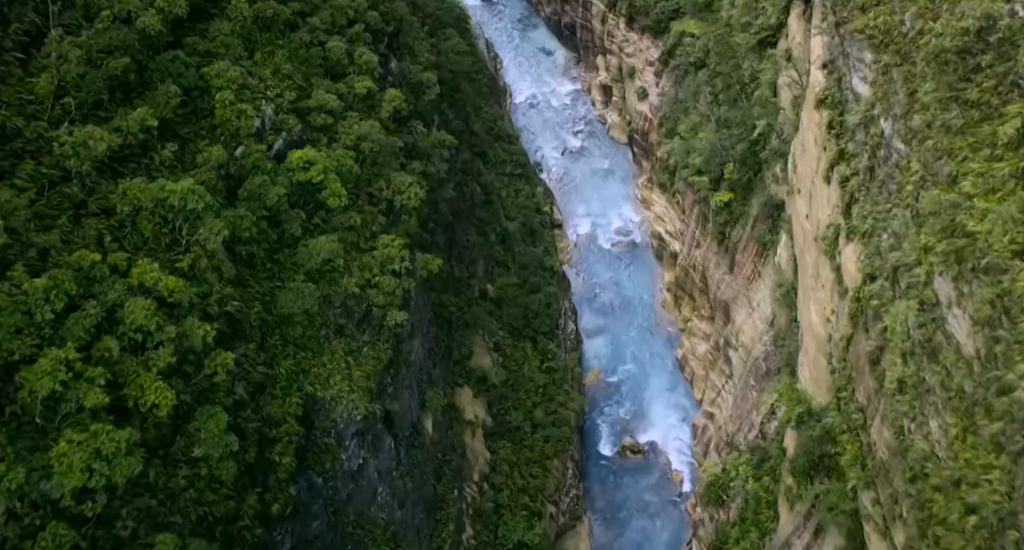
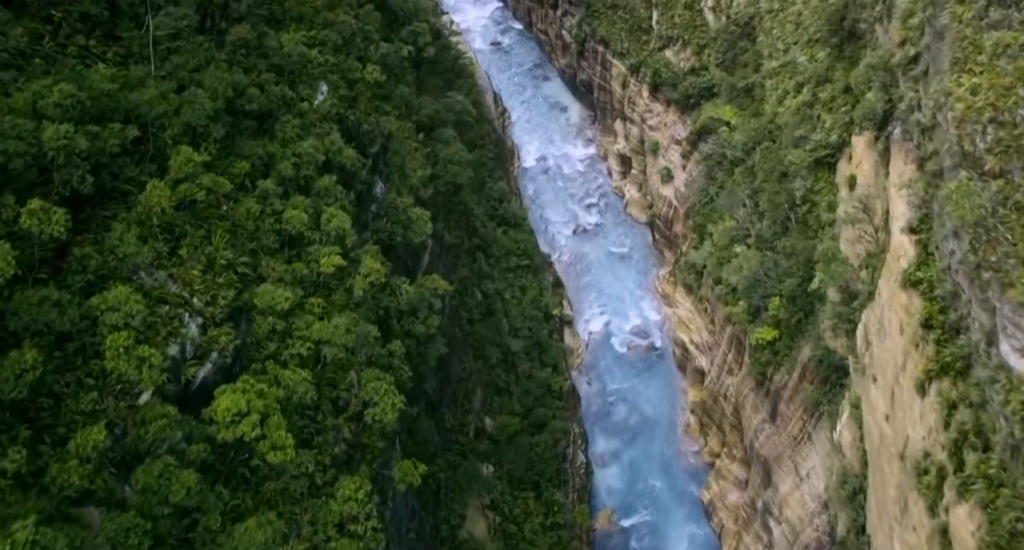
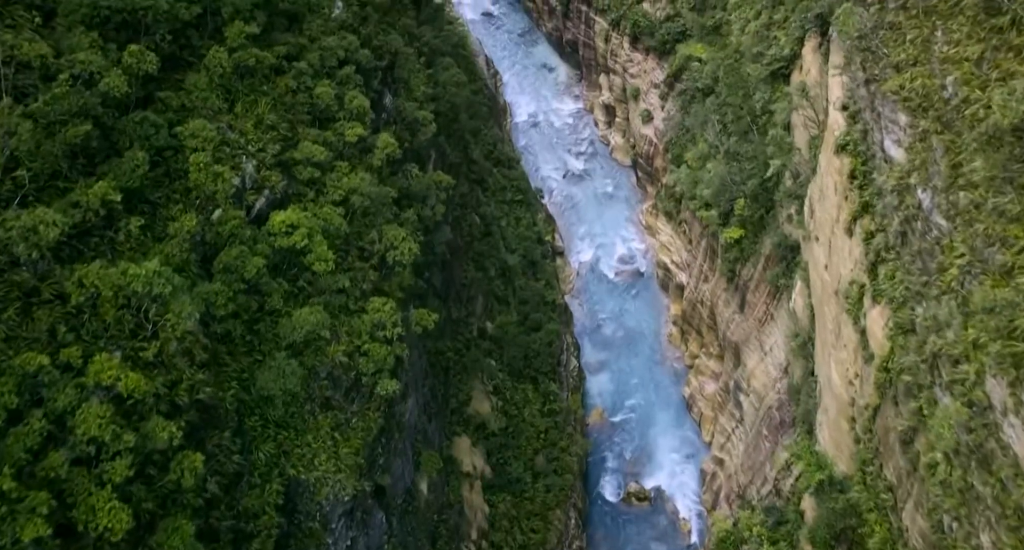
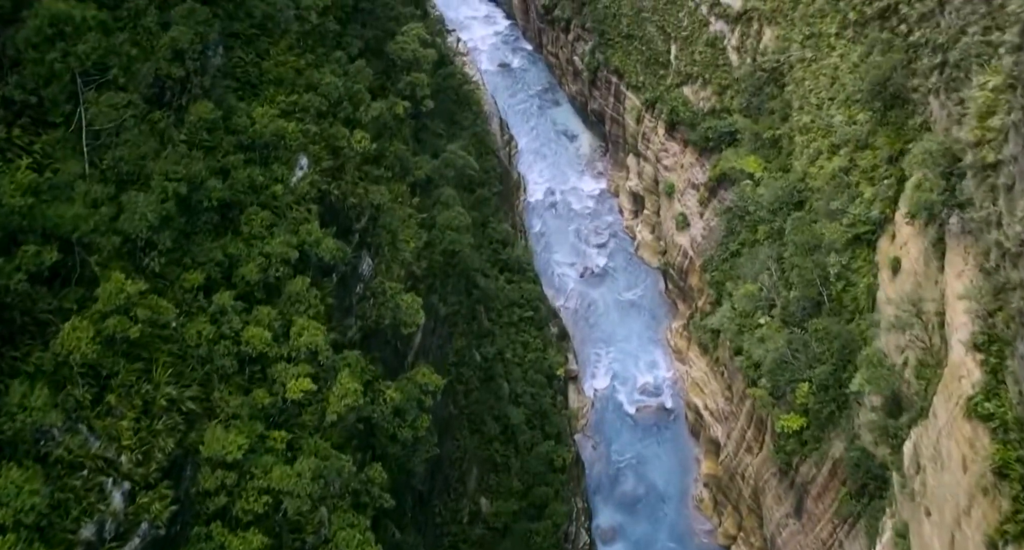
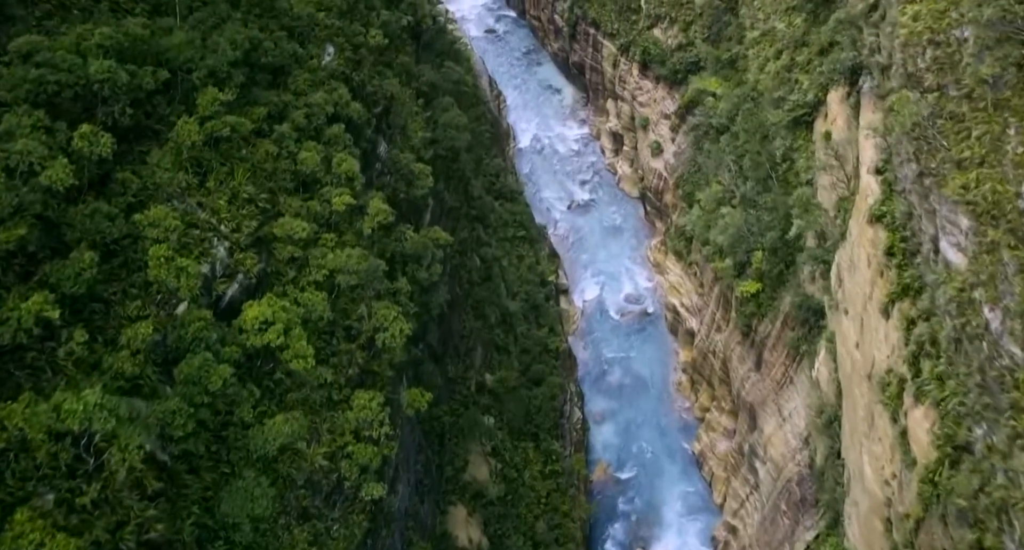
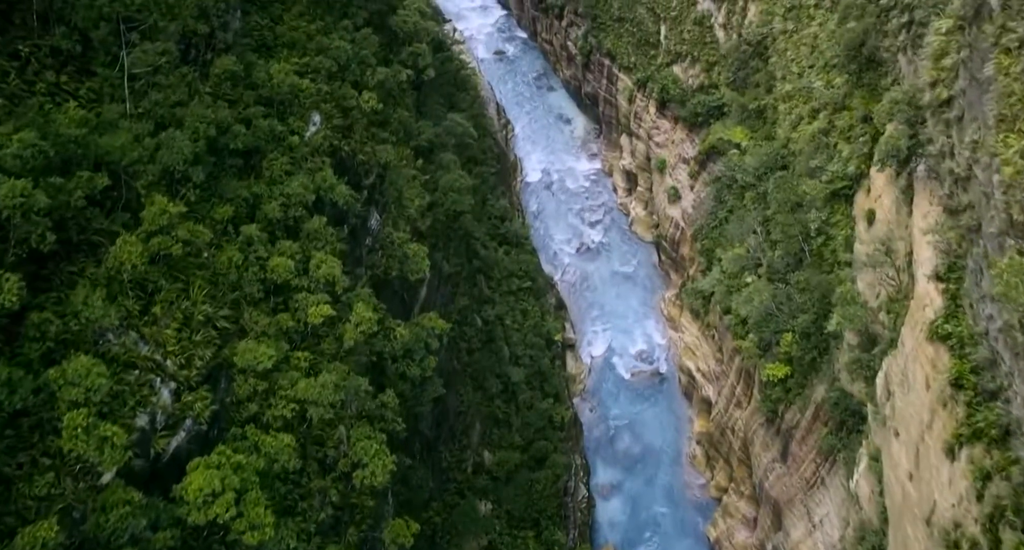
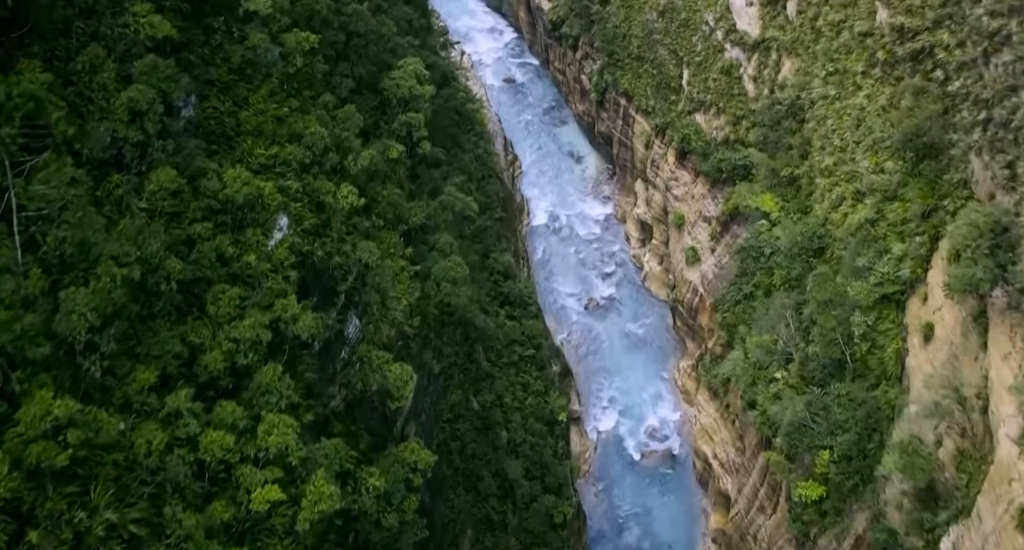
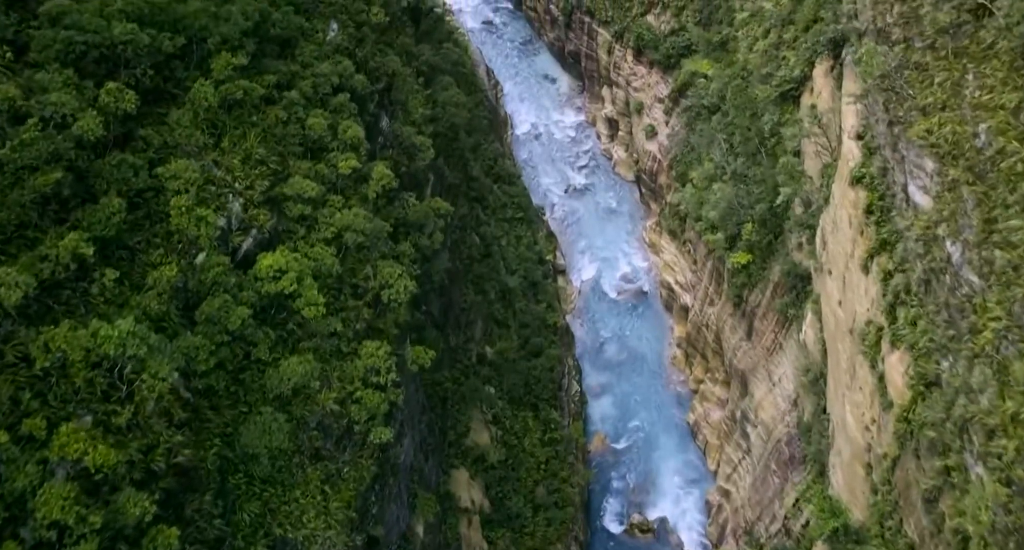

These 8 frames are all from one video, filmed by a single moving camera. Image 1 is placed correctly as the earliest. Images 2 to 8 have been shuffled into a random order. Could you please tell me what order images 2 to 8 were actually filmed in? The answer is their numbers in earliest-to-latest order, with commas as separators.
3, 8, 5, 2, 6, 4, 7
